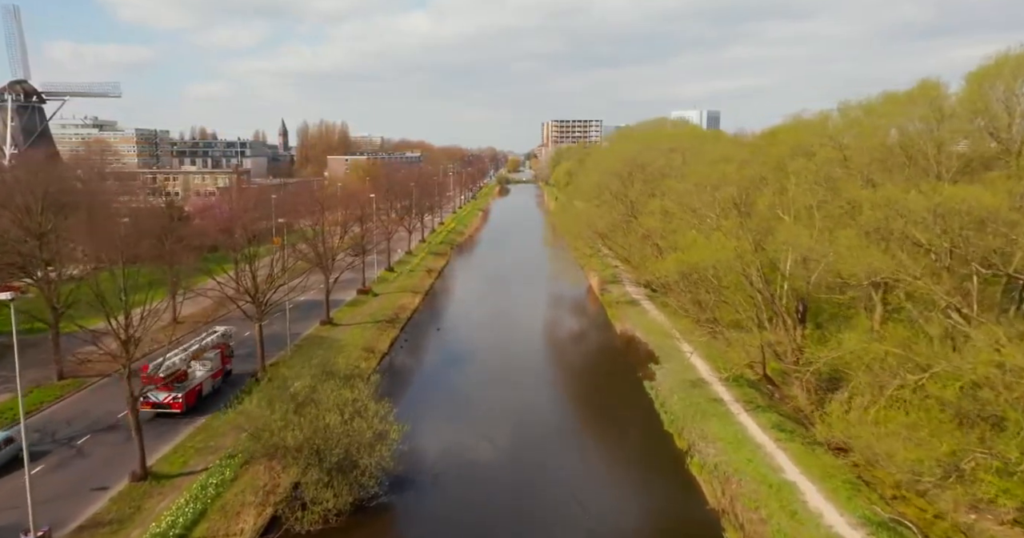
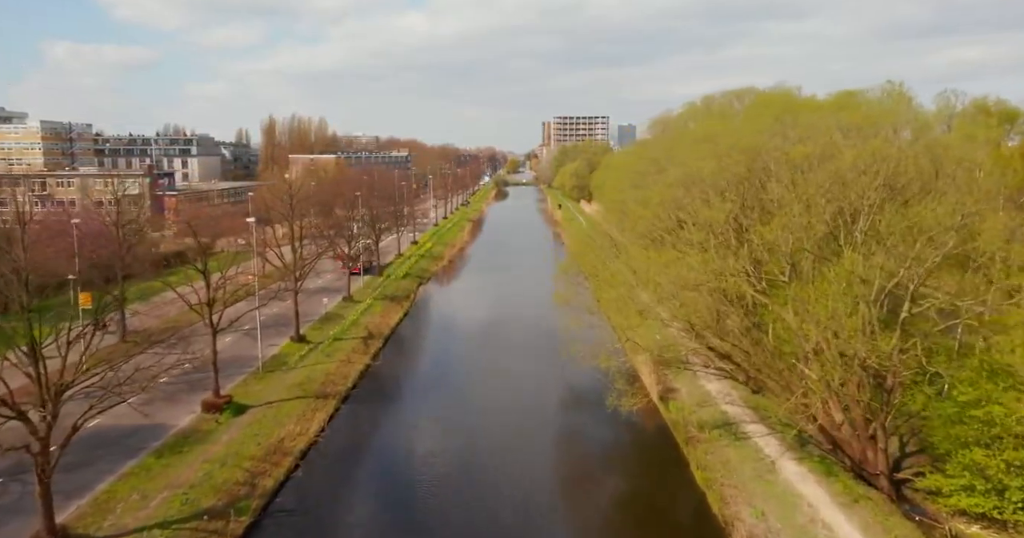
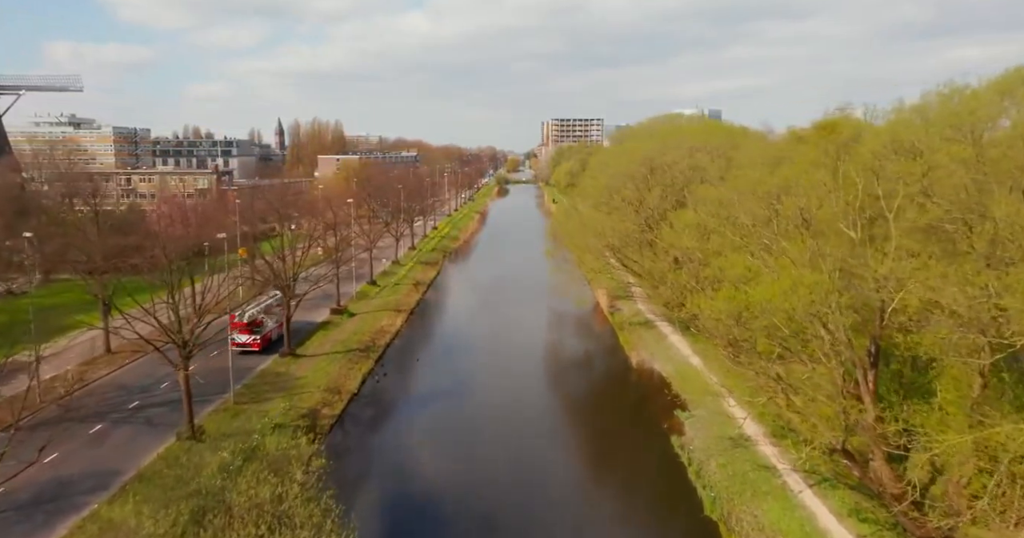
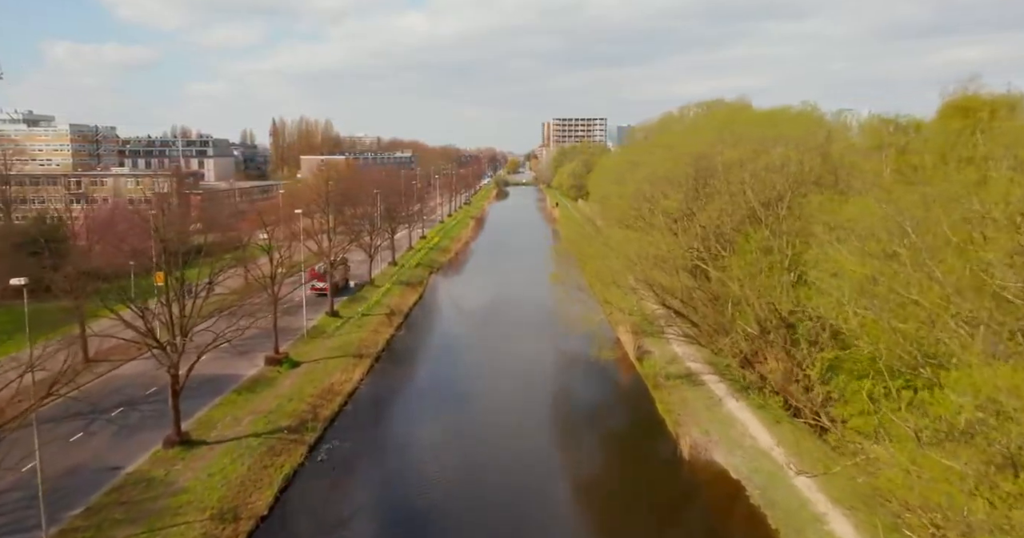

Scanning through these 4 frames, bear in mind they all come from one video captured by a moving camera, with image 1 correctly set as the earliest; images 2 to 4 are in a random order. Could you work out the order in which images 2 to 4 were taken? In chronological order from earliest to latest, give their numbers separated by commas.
3, 4, 2
